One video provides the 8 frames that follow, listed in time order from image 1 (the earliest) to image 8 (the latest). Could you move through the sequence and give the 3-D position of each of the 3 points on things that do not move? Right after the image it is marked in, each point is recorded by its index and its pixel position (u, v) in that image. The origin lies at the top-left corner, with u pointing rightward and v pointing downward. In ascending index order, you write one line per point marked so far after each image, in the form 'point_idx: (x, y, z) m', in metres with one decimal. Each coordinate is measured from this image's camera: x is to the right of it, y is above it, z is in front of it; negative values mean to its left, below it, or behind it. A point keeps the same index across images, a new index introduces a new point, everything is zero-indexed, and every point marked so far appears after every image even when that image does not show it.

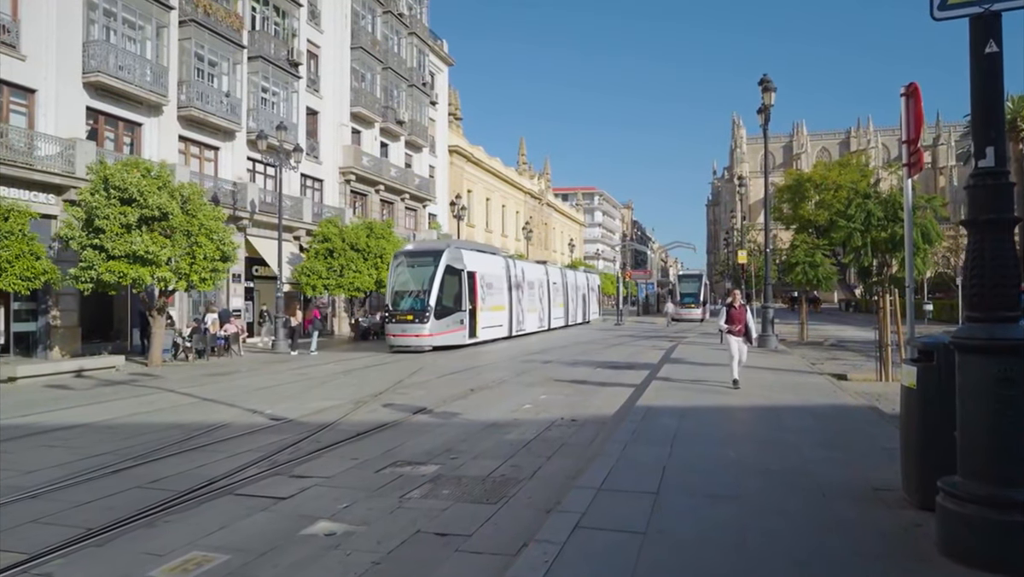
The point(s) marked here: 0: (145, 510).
0: (-3.1, -1.8, +6.1) m
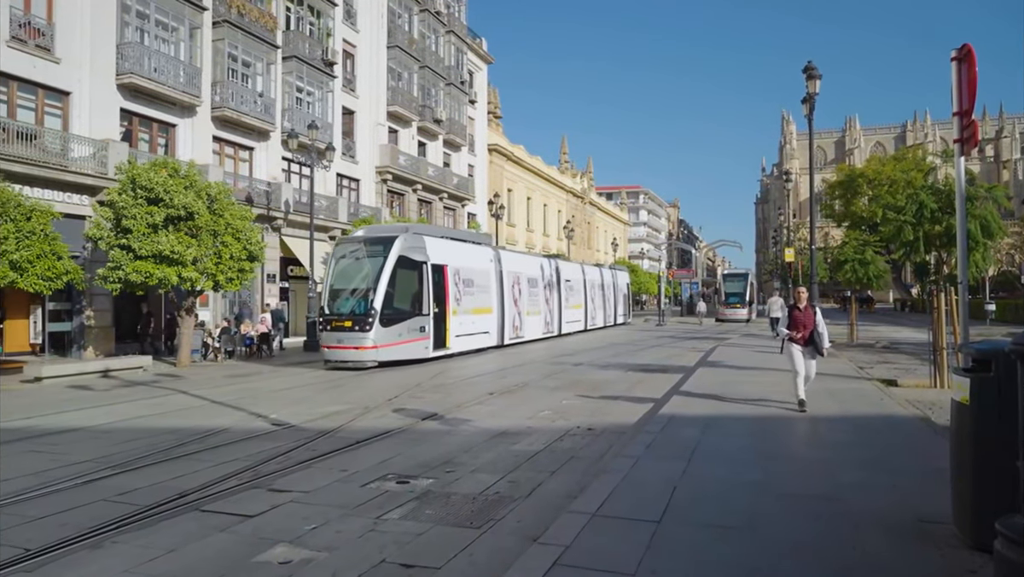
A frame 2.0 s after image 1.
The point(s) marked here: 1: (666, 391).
0: (-3.2, -1.8, +5.6) m
1: (+2.6, -1.7, +12.4) m
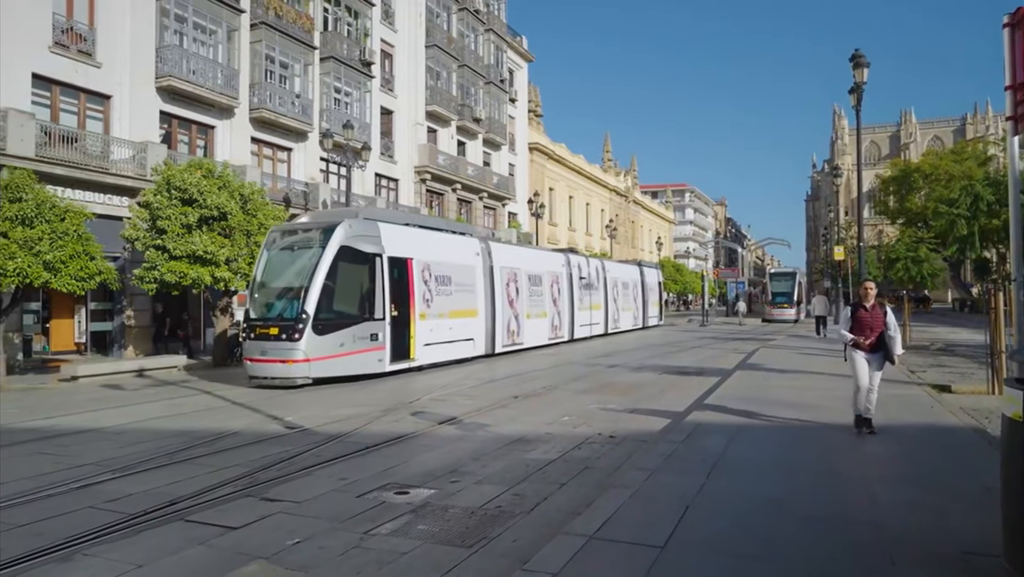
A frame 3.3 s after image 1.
0: (-3.2, -1.8, +5.4) m
1: (+3.0, -1.7, +11.8) m
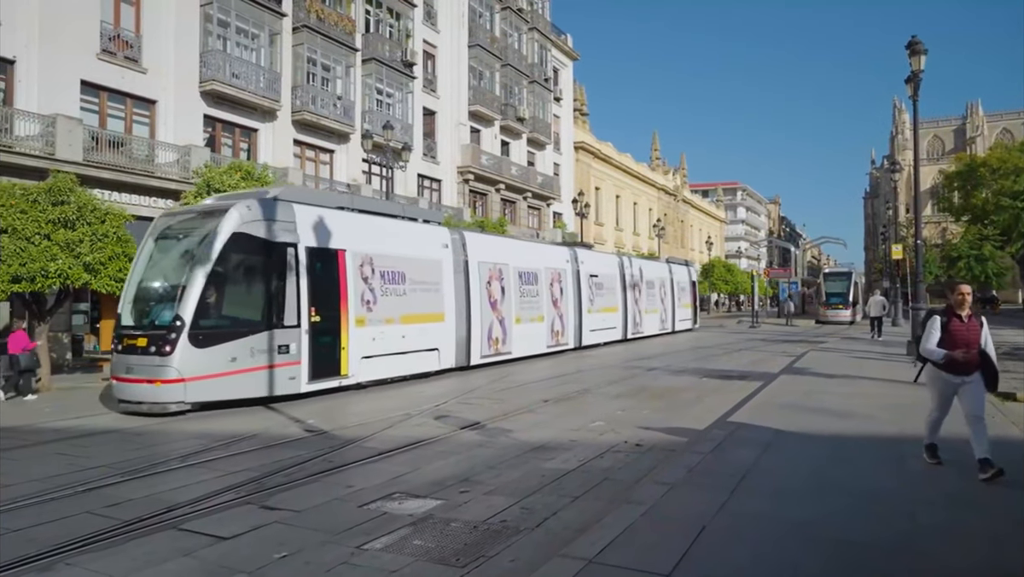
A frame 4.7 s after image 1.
0: (-3.2, -1.8, +5.2) m
1: (+3.4, -1.7, +11.2) m
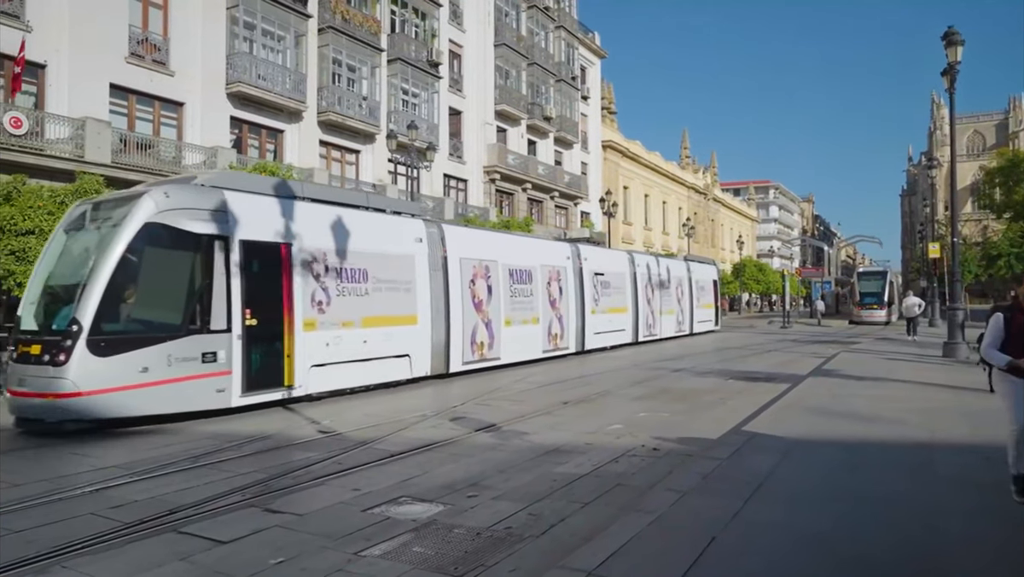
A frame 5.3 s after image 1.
0: (-3.2, -1.8, +5.2) m
1: (+3.6, -1.7, +10.9) m
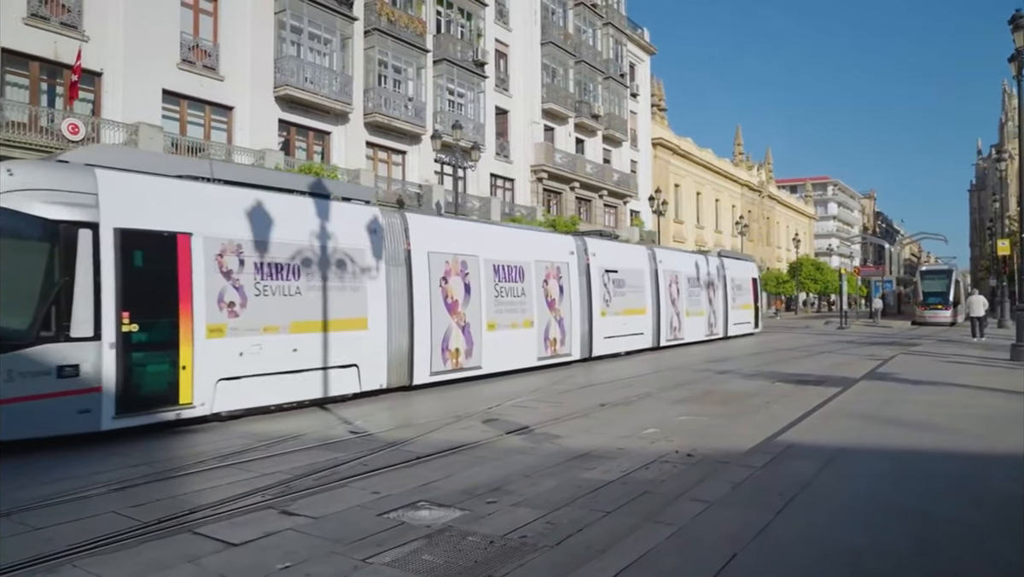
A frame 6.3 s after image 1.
0: (-3.1, -1.8, +5.2) m
1: (+4.1, -1.7, +10.4) m
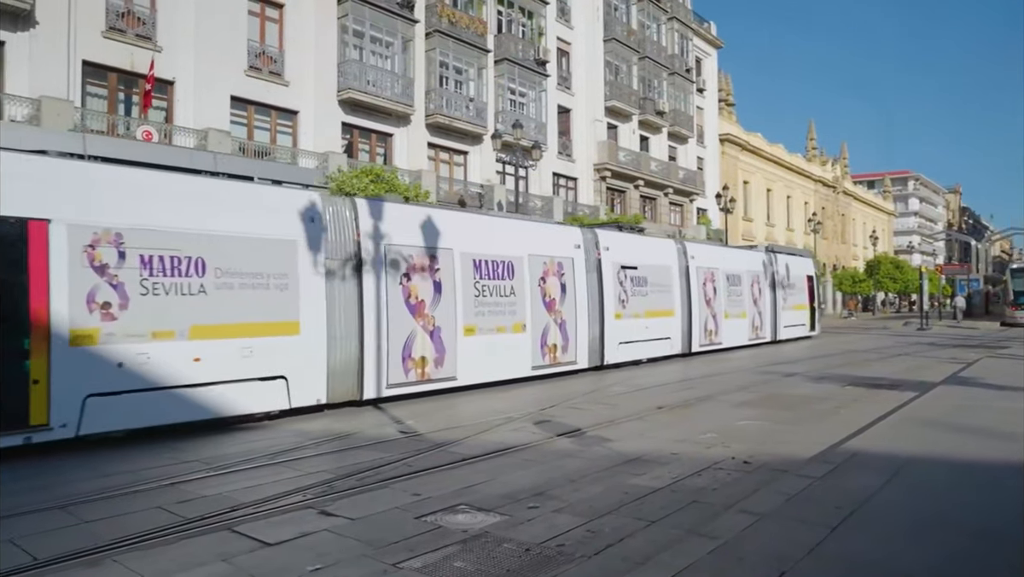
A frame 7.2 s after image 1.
0: (-2.8, -1.8, +5.2) m
1: (+4.8, -1.7, +9.8) m
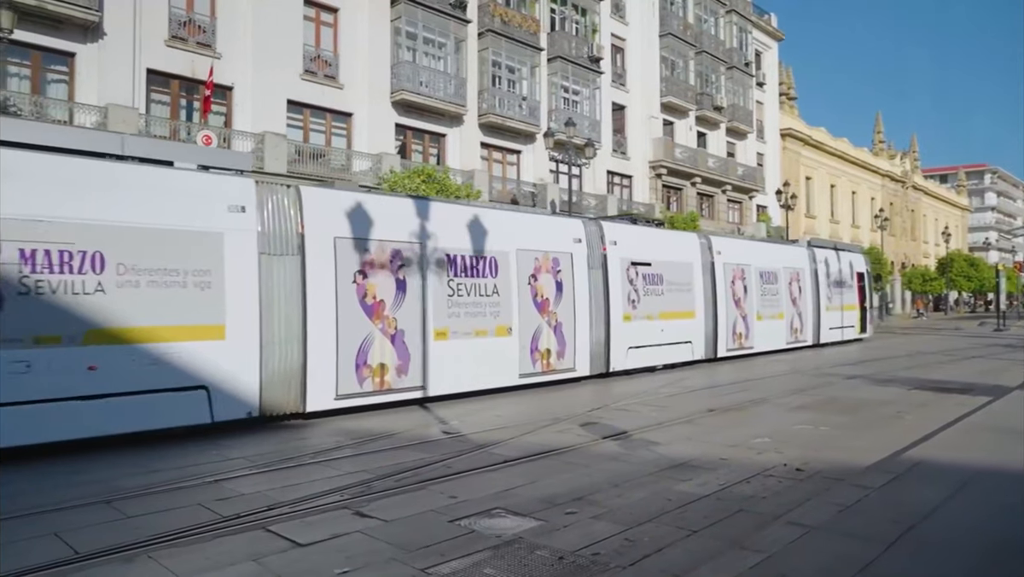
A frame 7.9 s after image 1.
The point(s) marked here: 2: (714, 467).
0: (-2.6, -1.8, +5.3) m
1: (+5.4, -1.6, +9.2) m
2: (+2.0, -1.7, +7.3) m
